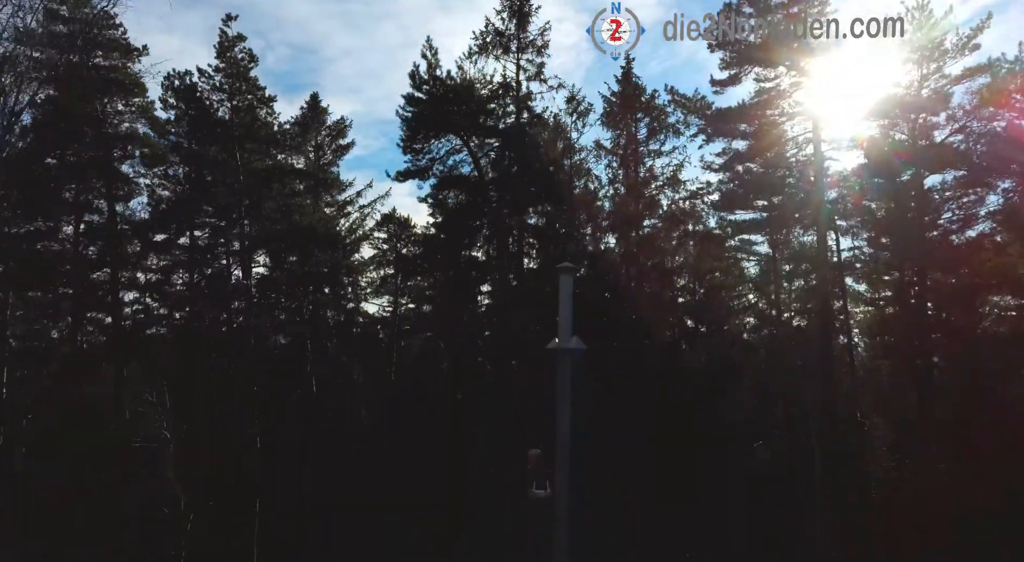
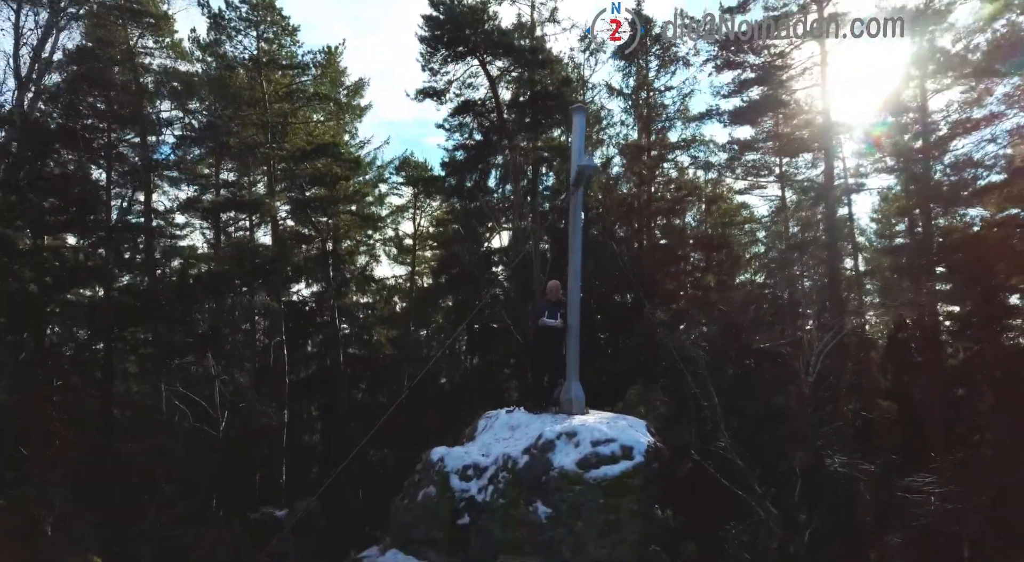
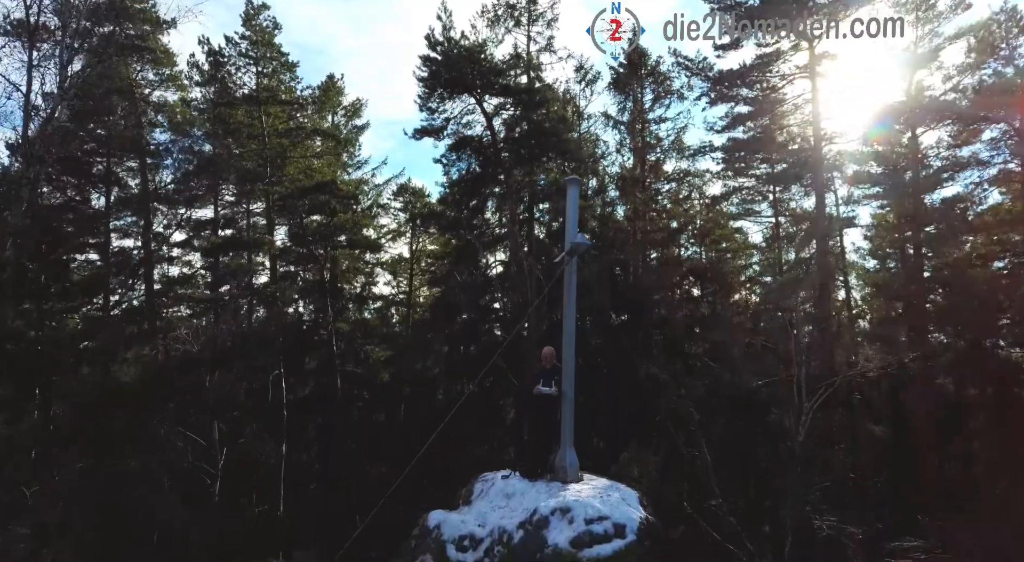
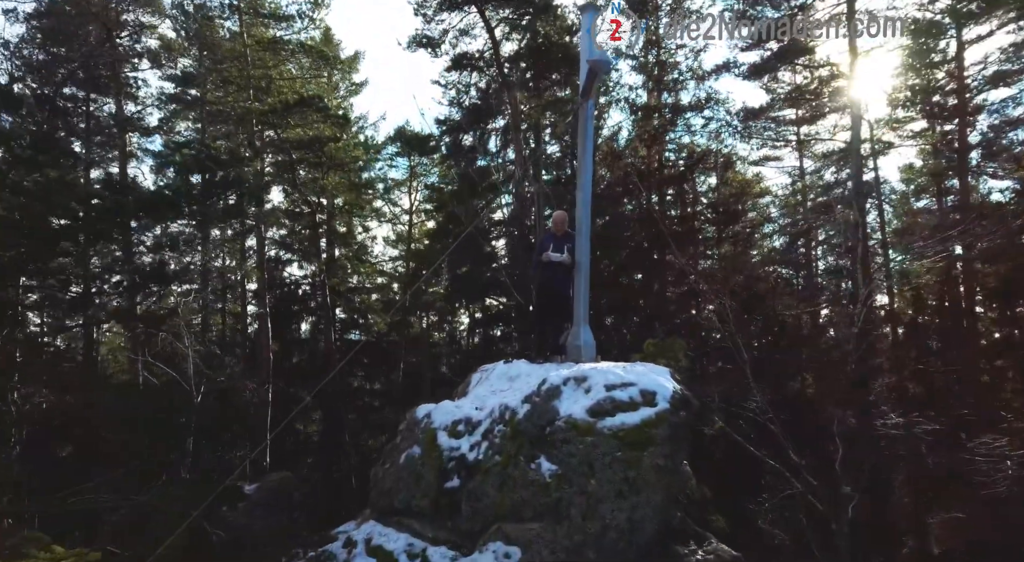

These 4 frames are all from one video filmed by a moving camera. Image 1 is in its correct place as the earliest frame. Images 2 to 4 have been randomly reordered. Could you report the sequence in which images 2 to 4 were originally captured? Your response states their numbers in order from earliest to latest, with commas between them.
3, 2, 4
